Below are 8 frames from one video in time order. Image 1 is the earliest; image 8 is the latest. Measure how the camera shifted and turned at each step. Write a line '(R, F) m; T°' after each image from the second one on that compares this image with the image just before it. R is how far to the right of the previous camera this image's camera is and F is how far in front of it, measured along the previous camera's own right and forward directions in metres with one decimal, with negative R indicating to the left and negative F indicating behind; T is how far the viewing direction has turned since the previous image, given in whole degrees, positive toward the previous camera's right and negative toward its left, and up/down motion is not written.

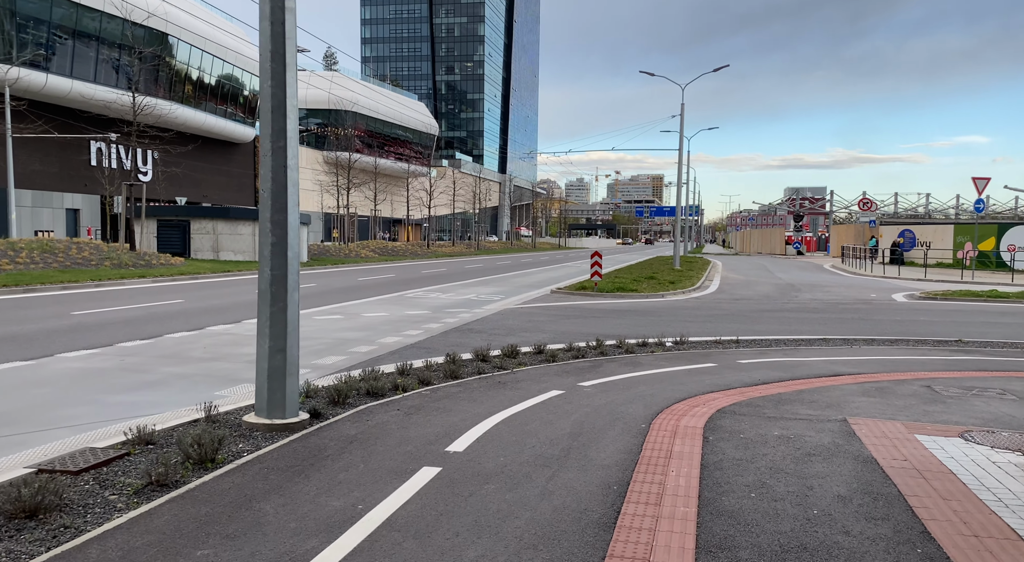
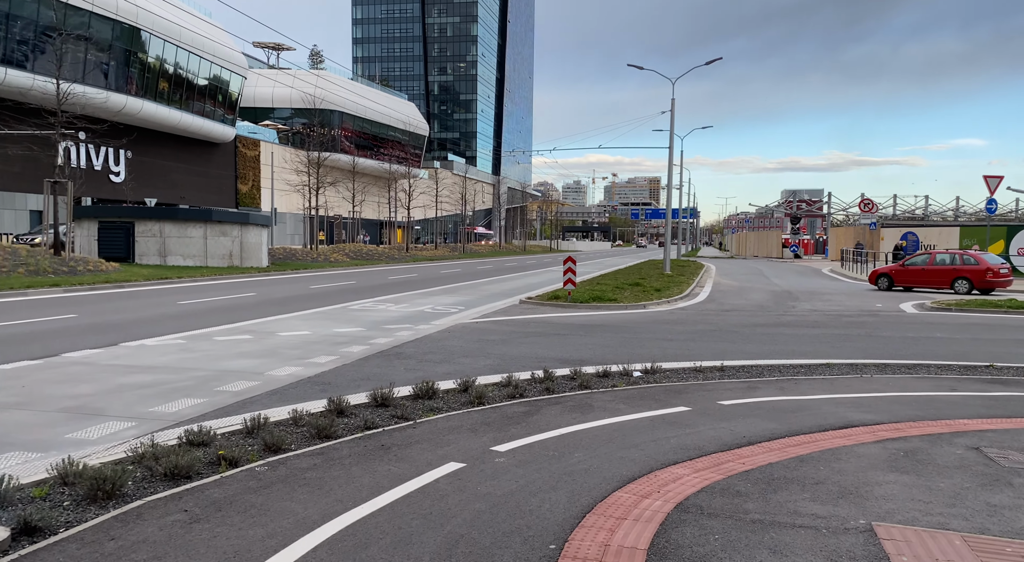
(+0.9, +2.5) m; 0°
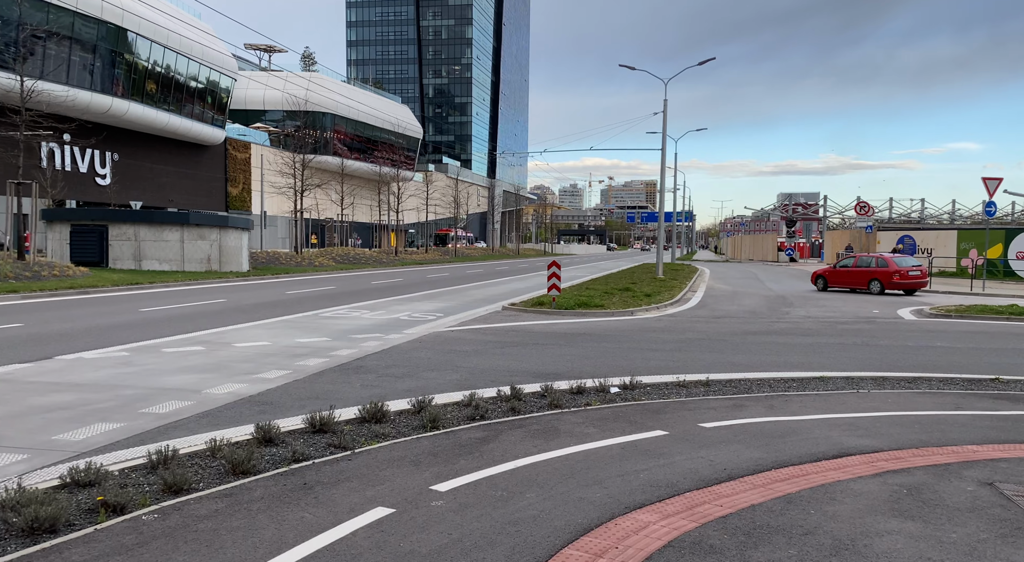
(+0.4, +0.8) m; 0°
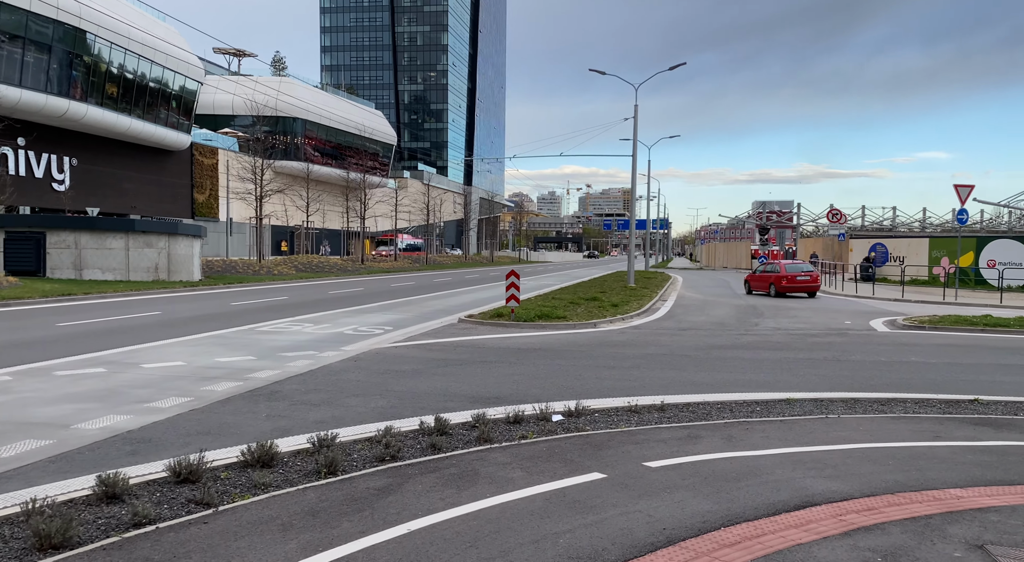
(+0.5, +1.1) m; +2°
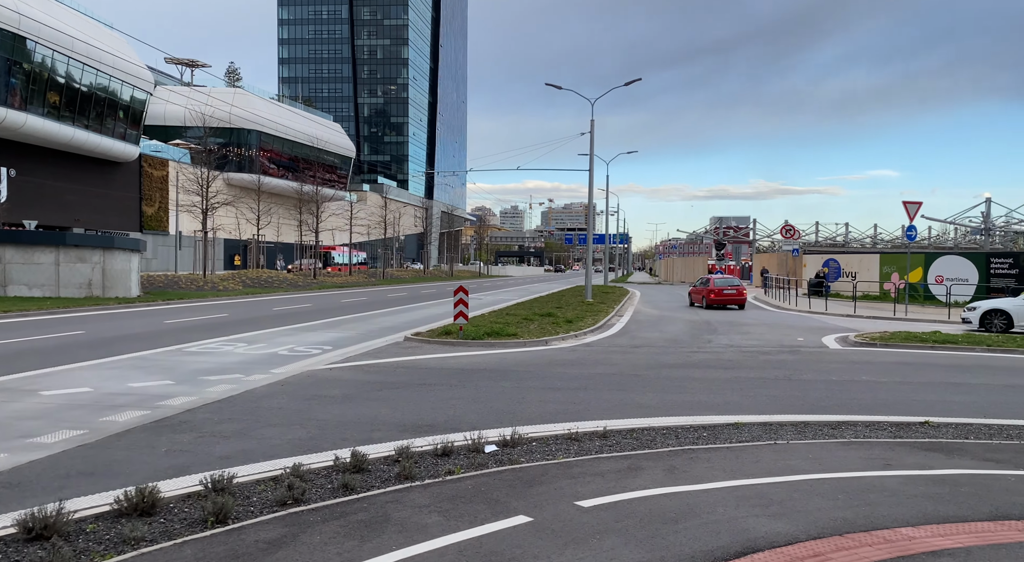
(+0.3, +0.6) m; +3°
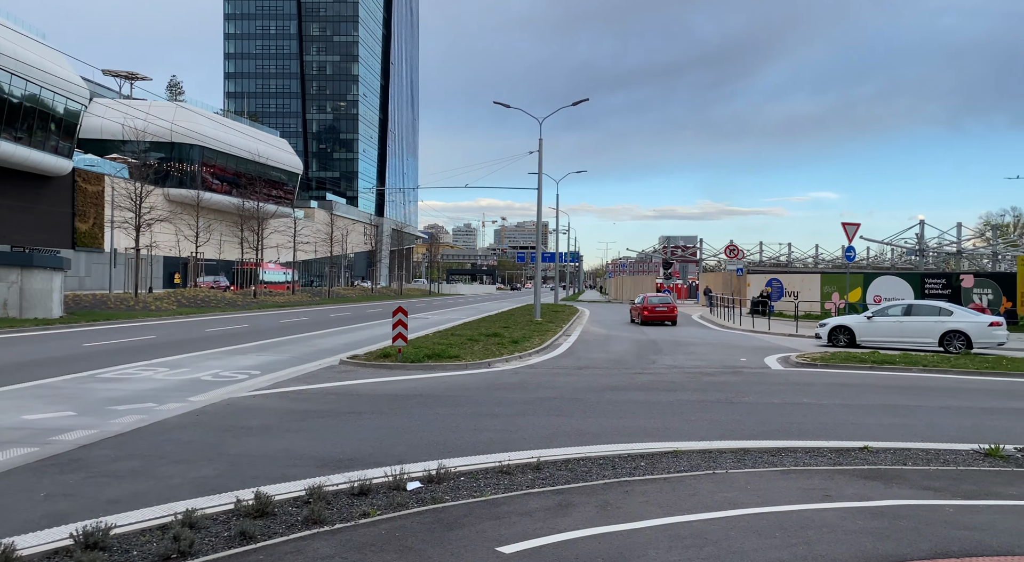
(+0.3, +0.5) m; +4°
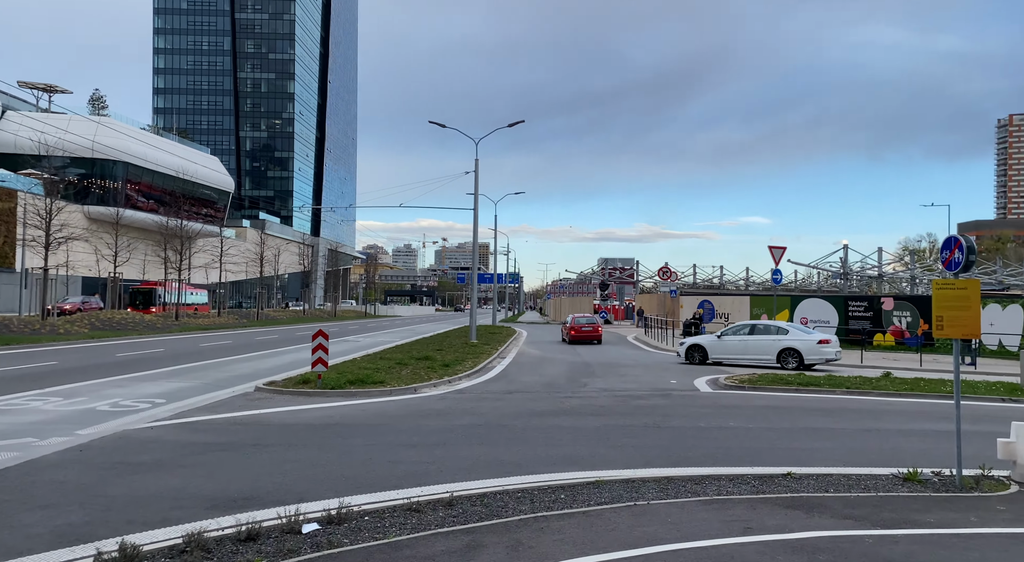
(+0.3, +0.4) m; +4°
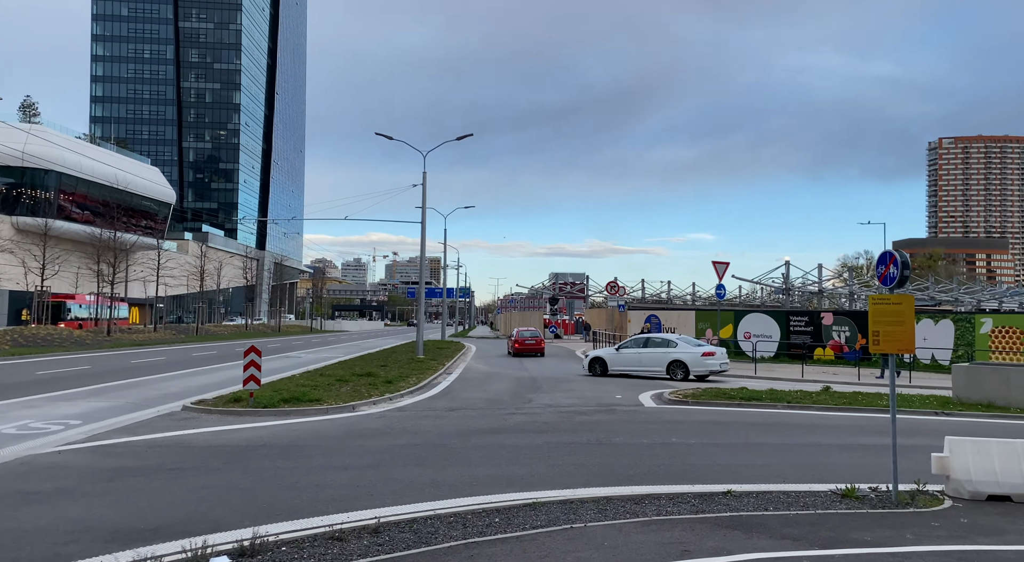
(+0.2, +0.3) m; +4°
